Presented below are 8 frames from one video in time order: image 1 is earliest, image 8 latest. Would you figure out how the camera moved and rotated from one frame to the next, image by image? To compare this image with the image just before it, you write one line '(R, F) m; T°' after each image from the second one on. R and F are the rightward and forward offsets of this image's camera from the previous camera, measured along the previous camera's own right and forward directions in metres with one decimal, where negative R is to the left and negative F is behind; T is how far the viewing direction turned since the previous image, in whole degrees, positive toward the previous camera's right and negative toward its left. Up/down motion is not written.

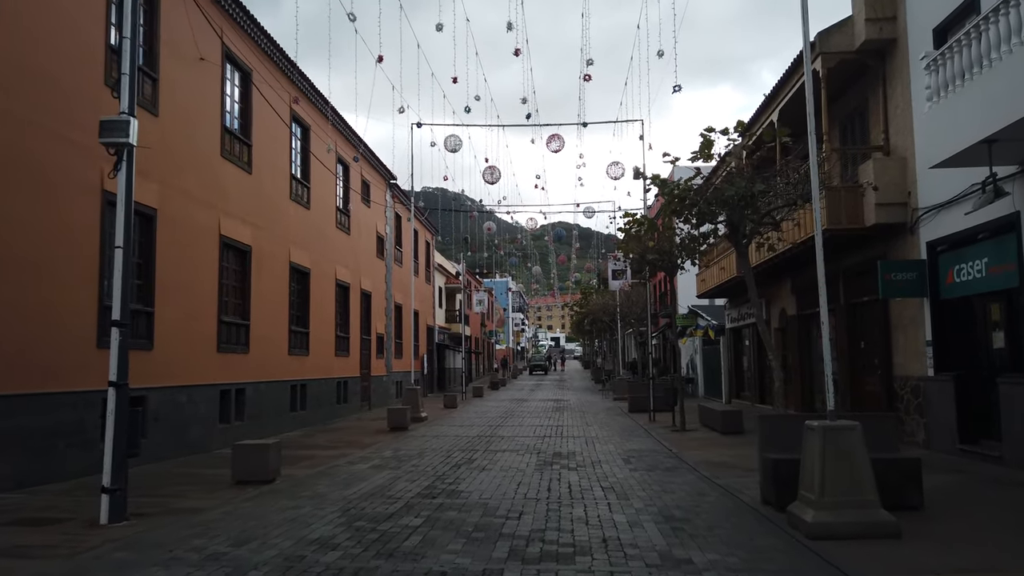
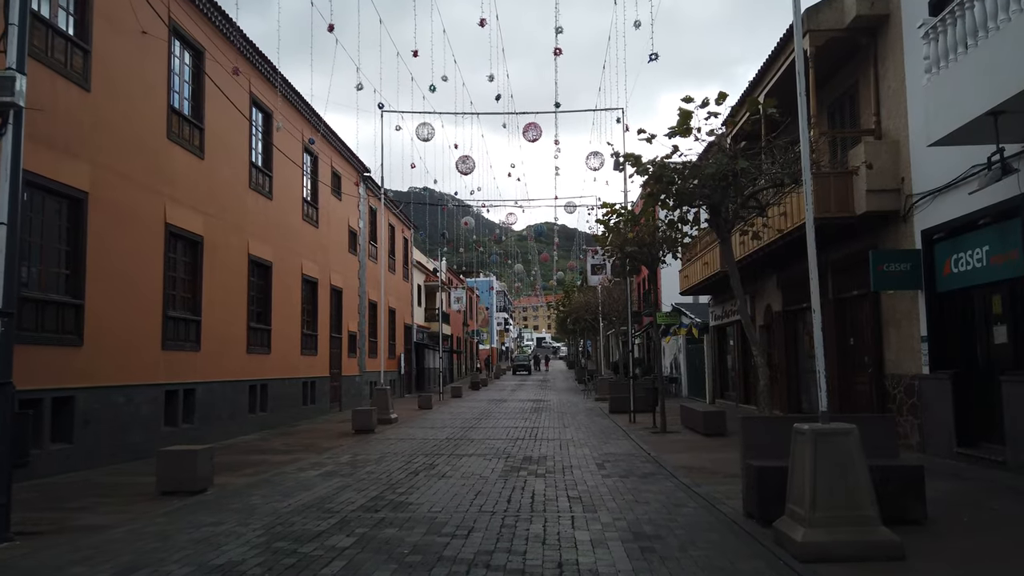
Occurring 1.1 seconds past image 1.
(+0.4, +1.0) m; +1°
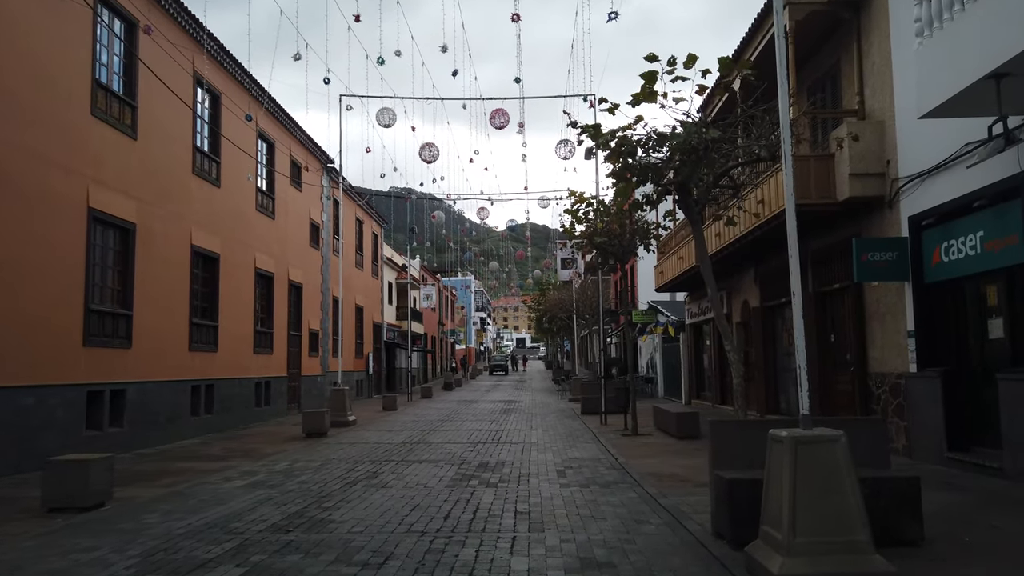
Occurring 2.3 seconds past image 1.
(+0.5, +1.1) m; +1°
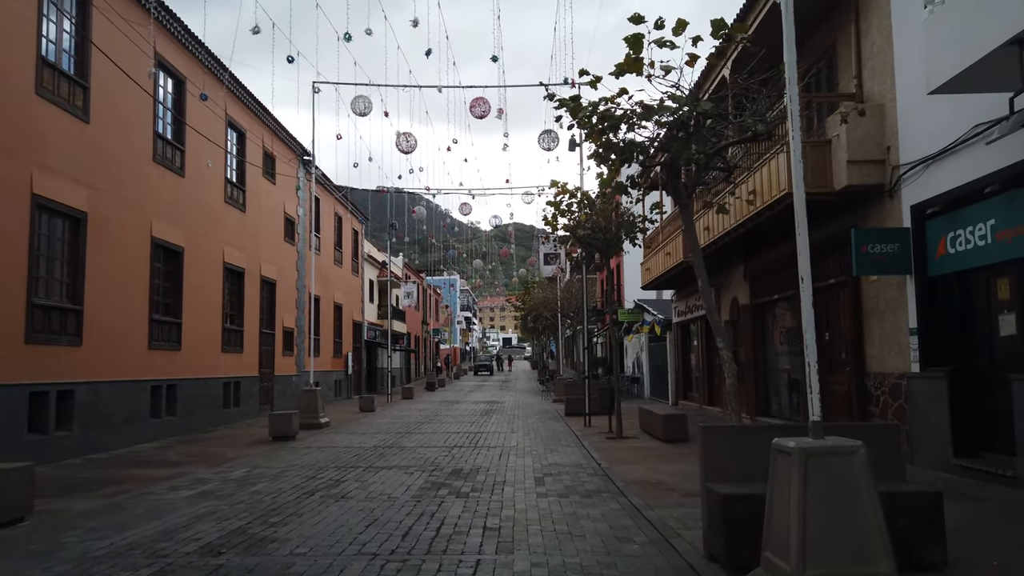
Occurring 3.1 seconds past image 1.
(+0.2, +0.9) m; +1°
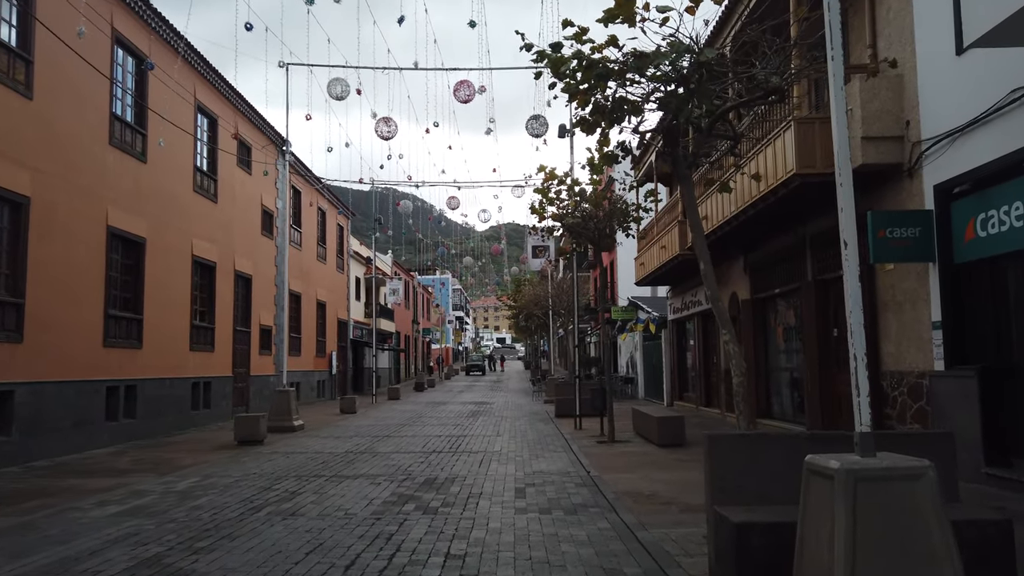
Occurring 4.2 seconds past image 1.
(+0.2, +1.2) m; 0°
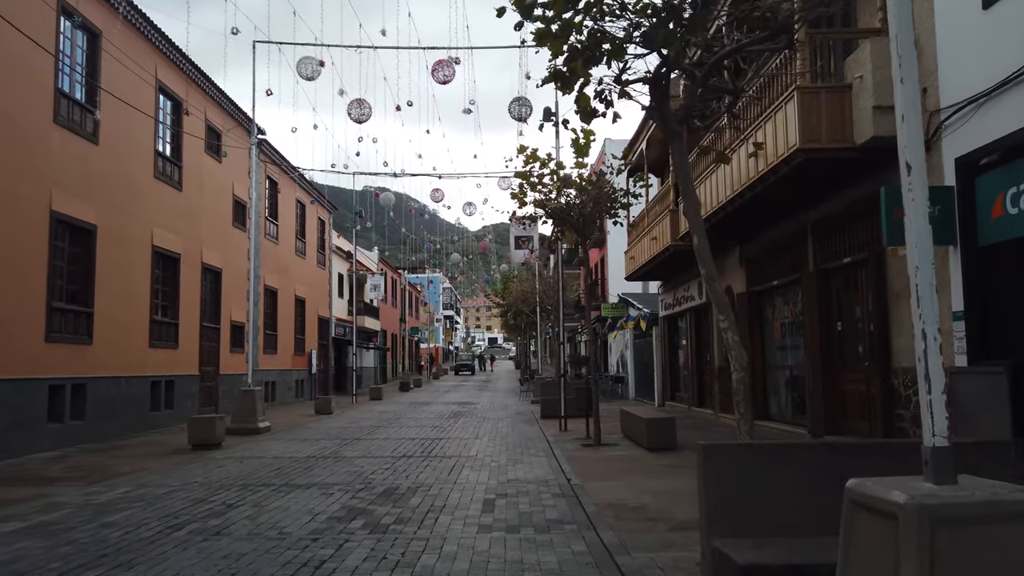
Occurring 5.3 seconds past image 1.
(+0.3, +1.2) m; +1°
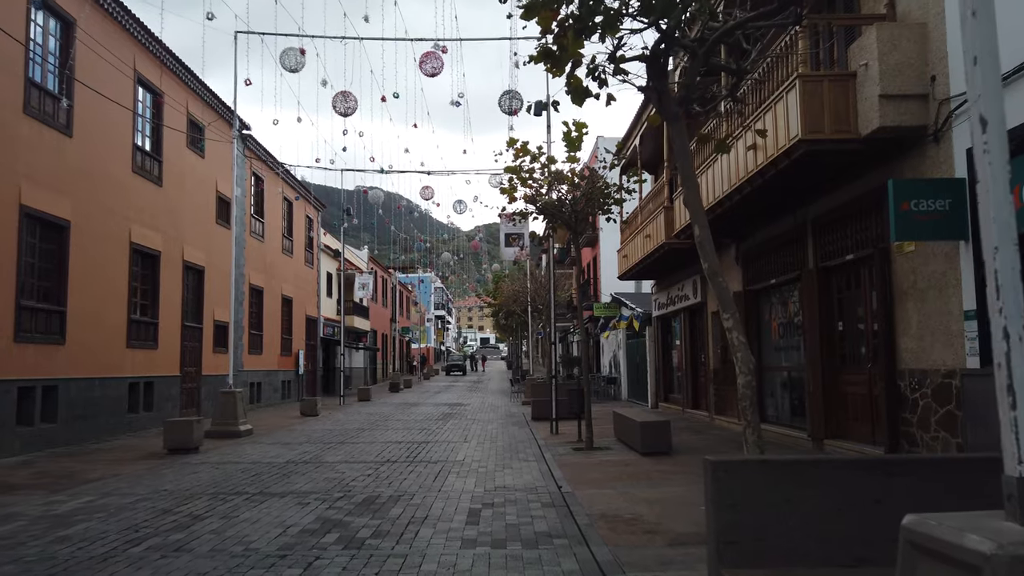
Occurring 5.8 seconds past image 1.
(+0.1, +0.5) m; +1°
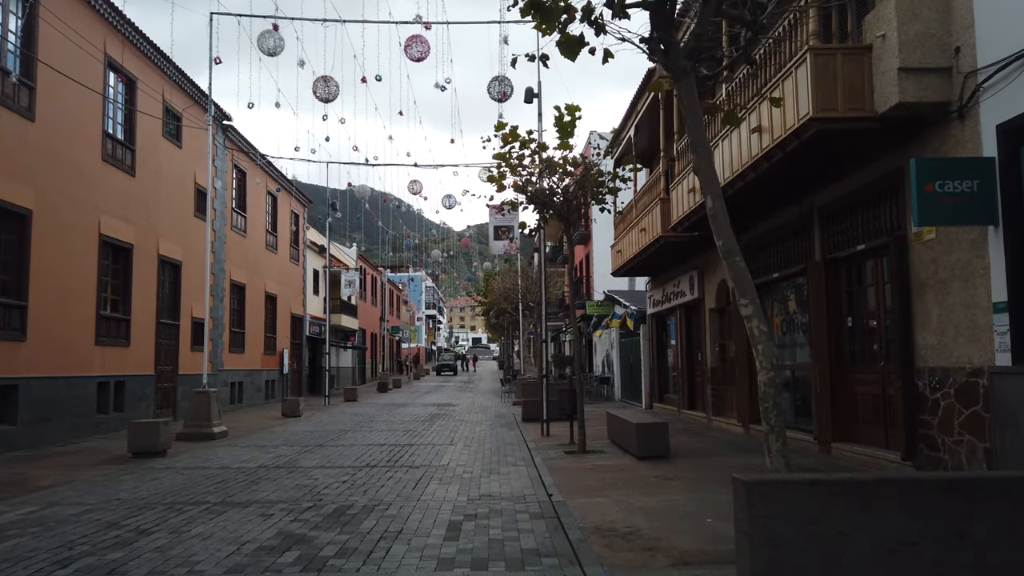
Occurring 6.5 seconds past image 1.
(+0.1, +0.8) m; +1°
